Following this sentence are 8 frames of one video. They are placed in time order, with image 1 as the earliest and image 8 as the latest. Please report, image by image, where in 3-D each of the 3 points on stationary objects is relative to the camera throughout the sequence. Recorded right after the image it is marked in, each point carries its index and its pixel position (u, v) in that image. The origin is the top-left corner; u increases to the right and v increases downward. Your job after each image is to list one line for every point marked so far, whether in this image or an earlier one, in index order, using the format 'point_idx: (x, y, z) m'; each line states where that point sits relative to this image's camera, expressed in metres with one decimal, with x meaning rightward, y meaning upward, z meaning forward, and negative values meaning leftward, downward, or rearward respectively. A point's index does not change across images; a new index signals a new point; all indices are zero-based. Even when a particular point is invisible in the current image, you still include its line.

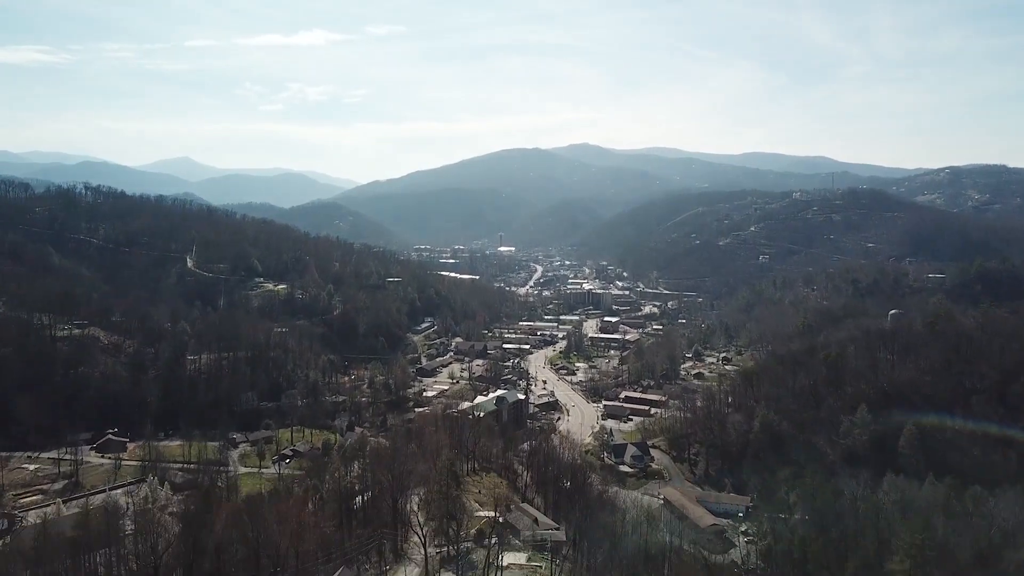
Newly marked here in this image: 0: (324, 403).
0: (-3.4, -2.1, +14.1) m
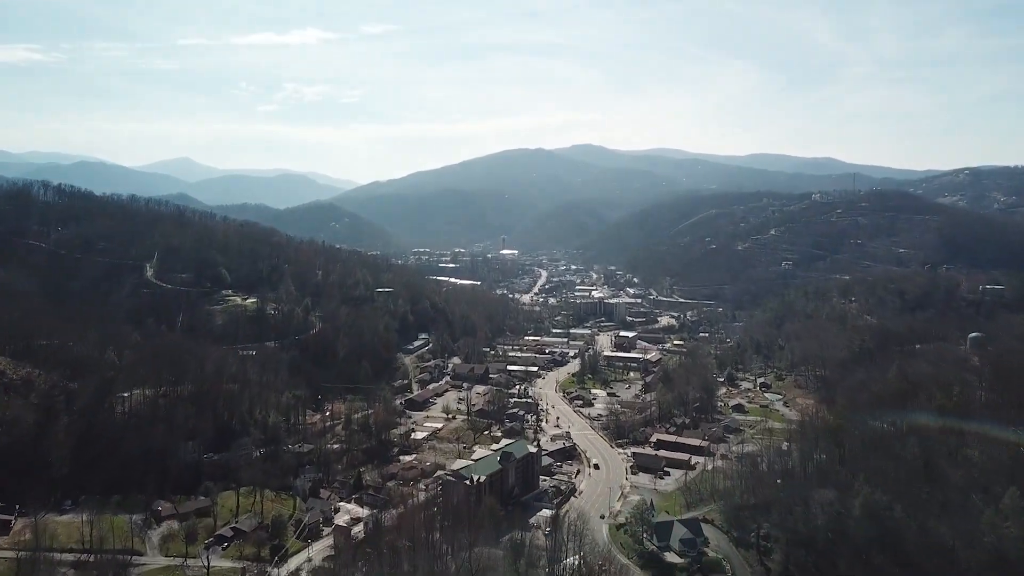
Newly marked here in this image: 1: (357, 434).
0: (-3.3, -2.4, +11.3) m
1: (-2.5, -2.4, +12.8) m
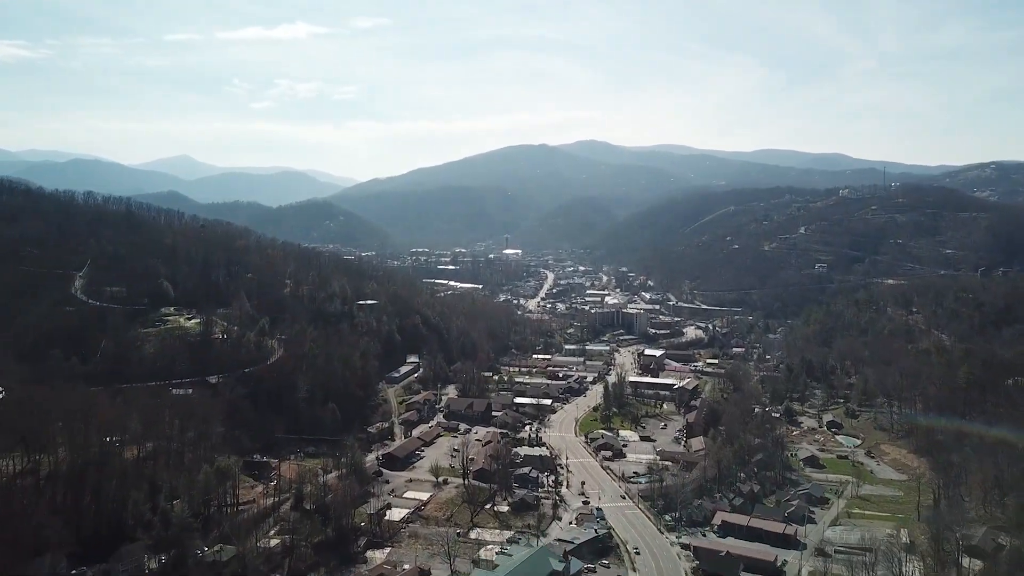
0: (-3.2, -2.7, +7.7) m
1: (-2.4, -2.7, +9.2) m
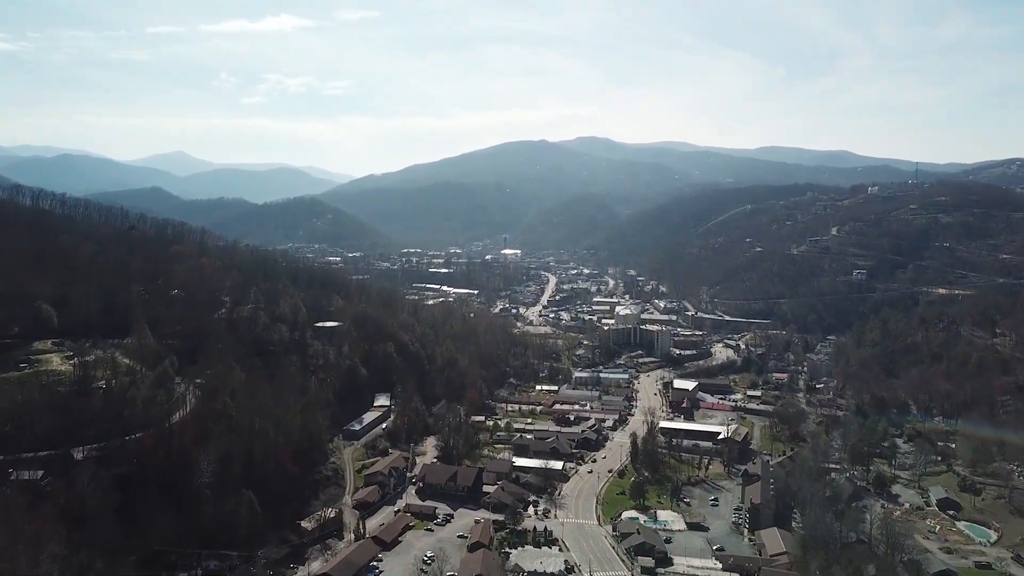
0: (-3.2, -3.2, +3.7) m
1: (-2.4, -3.1, +5.2) m
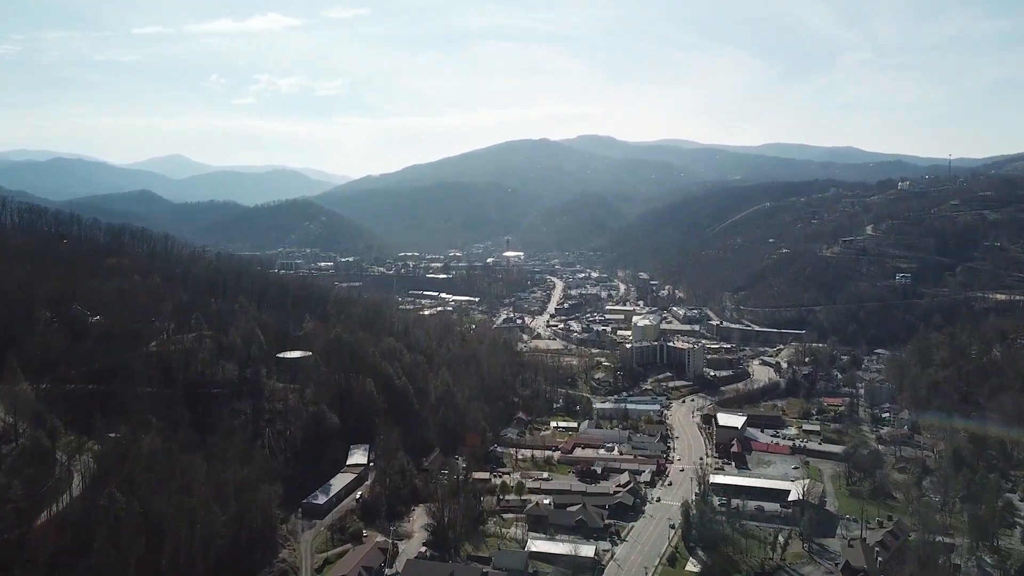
0: (-3.0, -3.5, +0.7) m
1: (-2.2, -3.5, +2.2) m
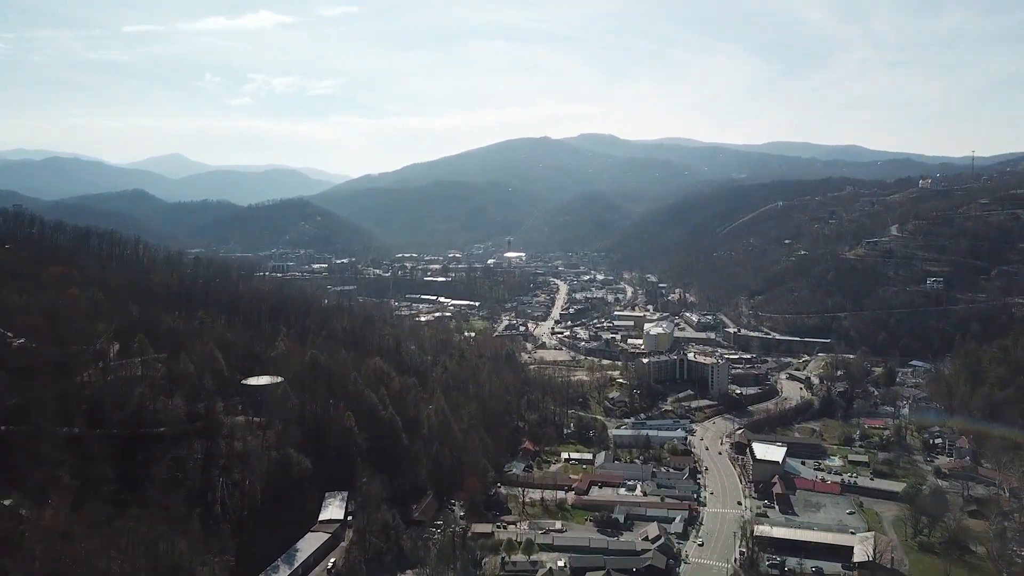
0: (-2.9, -3.7, -1.2) m
1: (-2.2, -3.7, +0.3) m
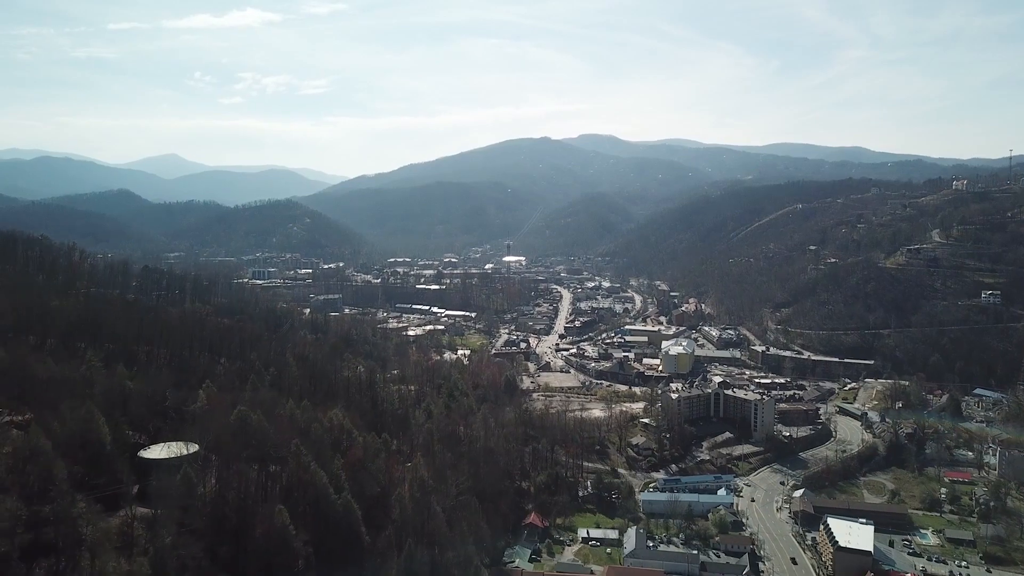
0: (-2.9, -4.0, -4.1) m
1: (-2.1, -4.0, -2.7) m
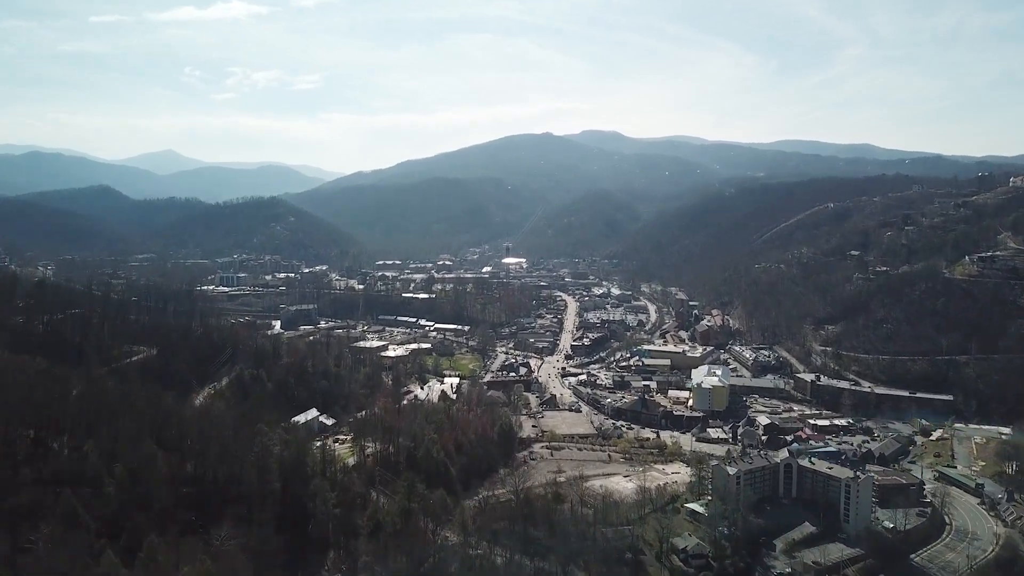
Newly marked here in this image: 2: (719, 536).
0: (-3.0, -4.5, -8.1) m
1: (-2.2, -4.5, -6.6) m
2: (+2.5, -3.0, +9.4) m
